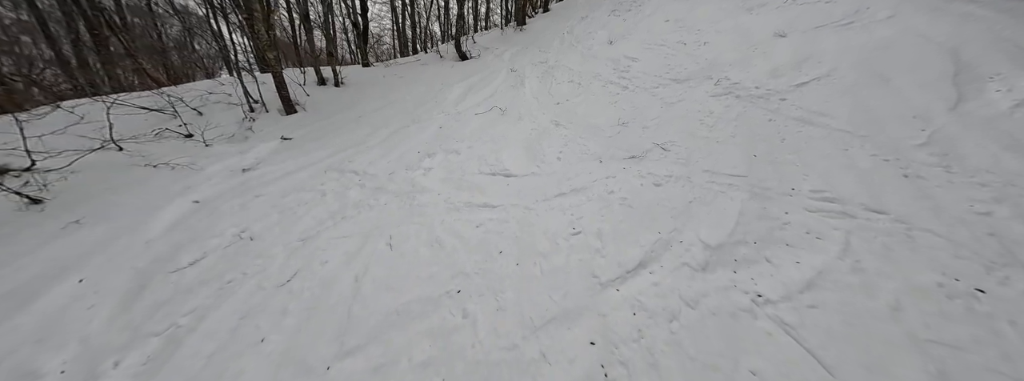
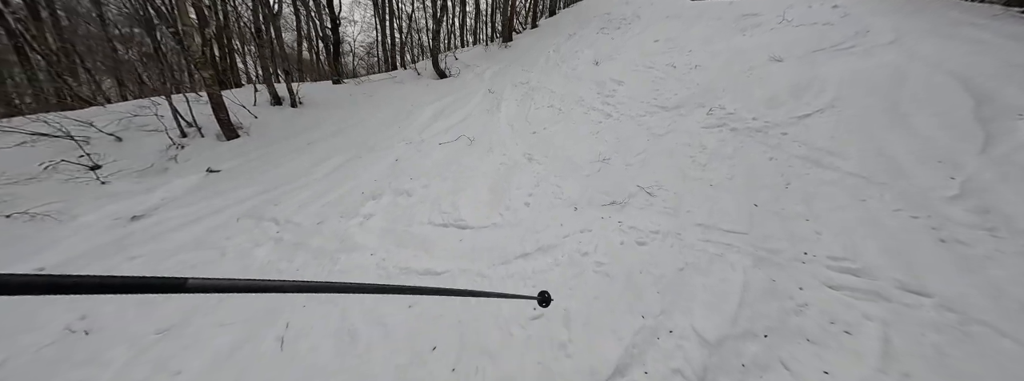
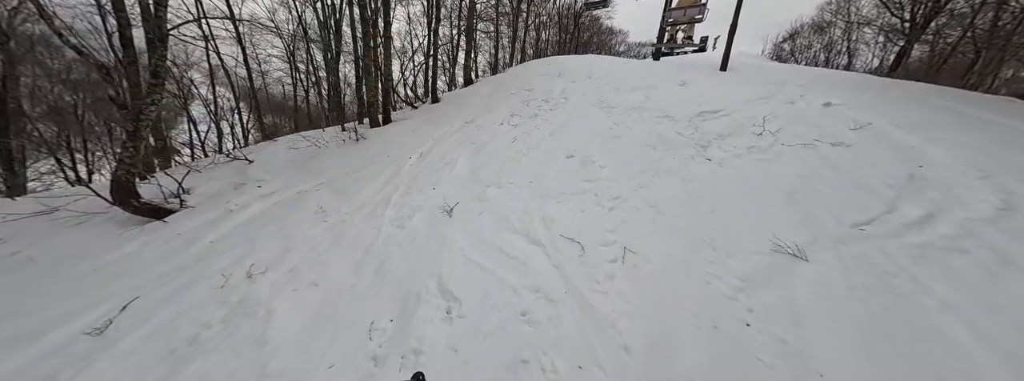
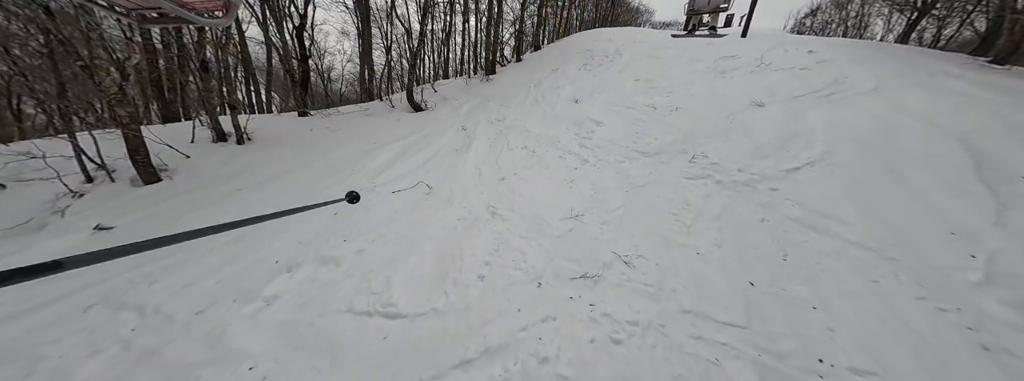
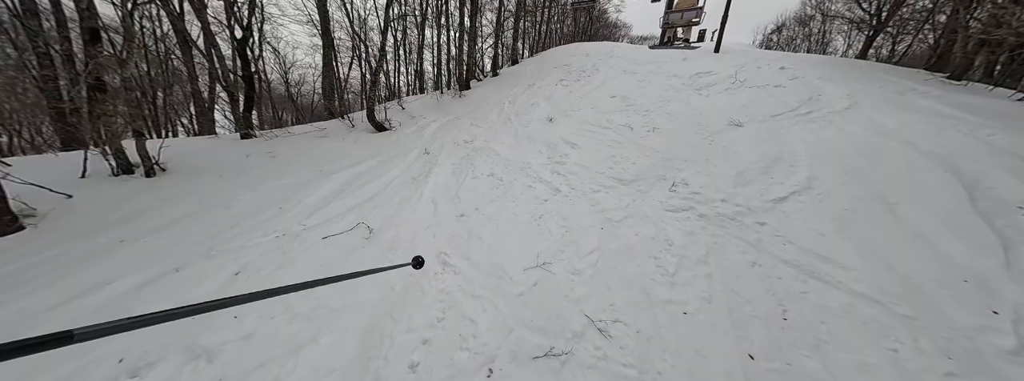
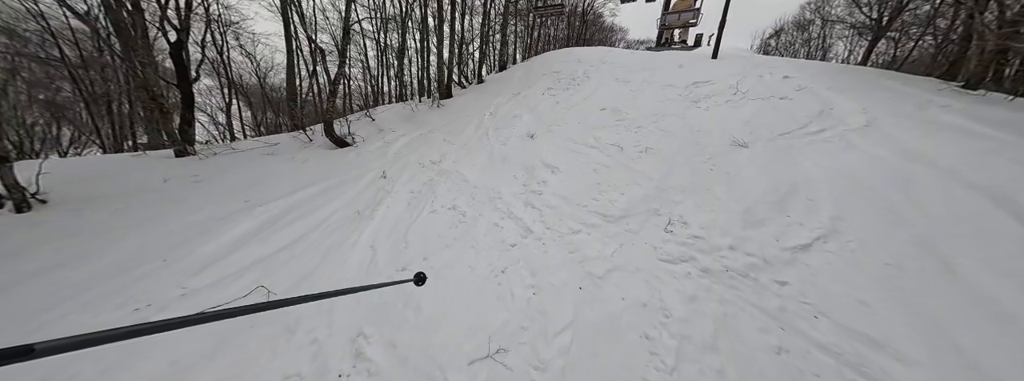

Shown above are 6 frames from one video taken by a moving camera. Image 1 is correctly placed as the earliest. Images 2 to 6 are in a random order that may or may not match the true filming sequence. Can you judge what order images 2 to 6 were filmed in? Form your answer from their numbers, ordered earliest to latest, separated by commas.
2, 4, 5, 6, 3
